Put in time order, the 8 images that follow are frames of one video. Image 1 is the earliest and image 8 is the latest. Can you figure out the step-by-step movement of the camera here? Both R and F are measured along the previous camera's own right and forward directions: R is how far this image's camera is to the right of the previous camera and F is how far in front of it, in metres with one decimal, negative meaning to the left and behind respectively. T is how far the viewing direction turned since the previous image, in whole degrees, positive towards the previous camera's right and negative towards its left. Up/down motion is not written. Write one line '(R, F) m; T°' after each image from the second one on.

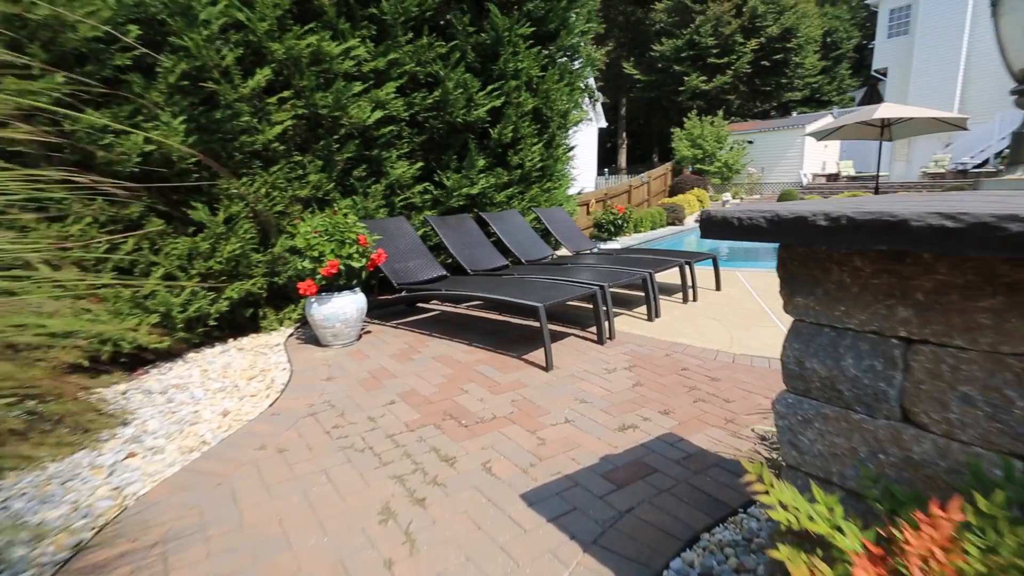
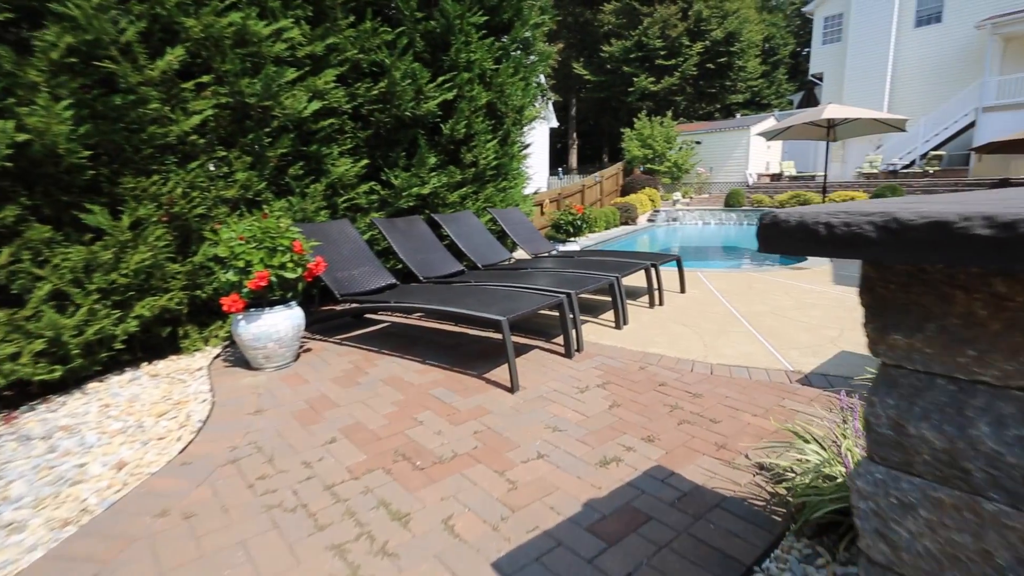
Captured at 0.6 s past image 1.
(0.0, +0.4) m; +5°
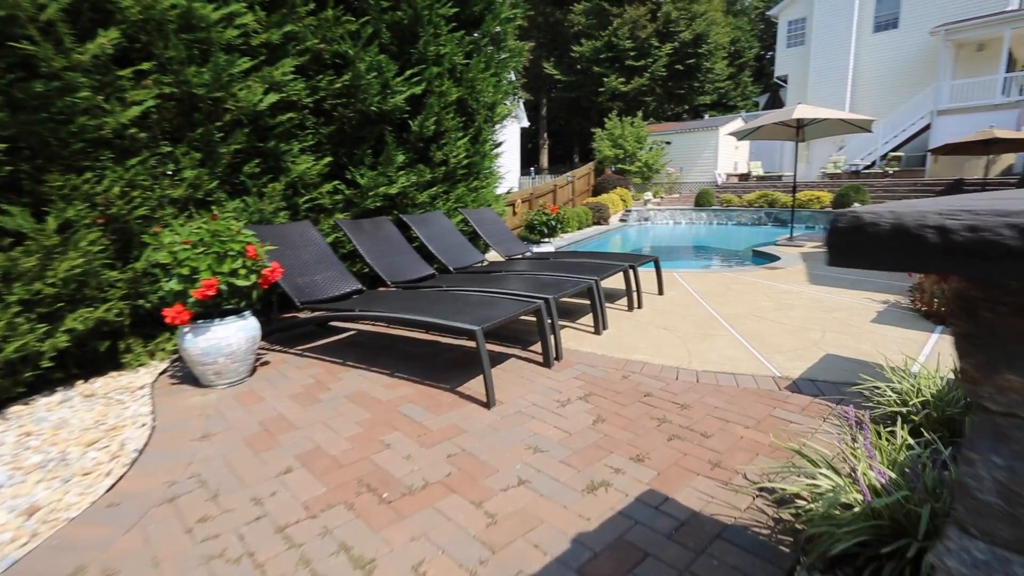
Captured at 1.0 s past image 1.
(0.0, +0.2) m; +3°
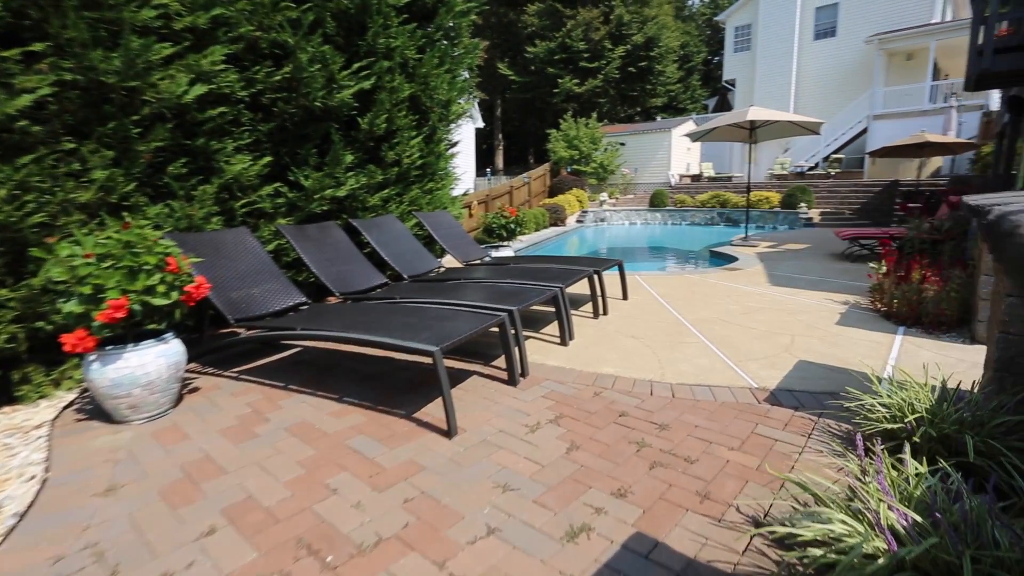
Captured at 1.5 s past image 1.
(0.0, +0.3) m; +5°
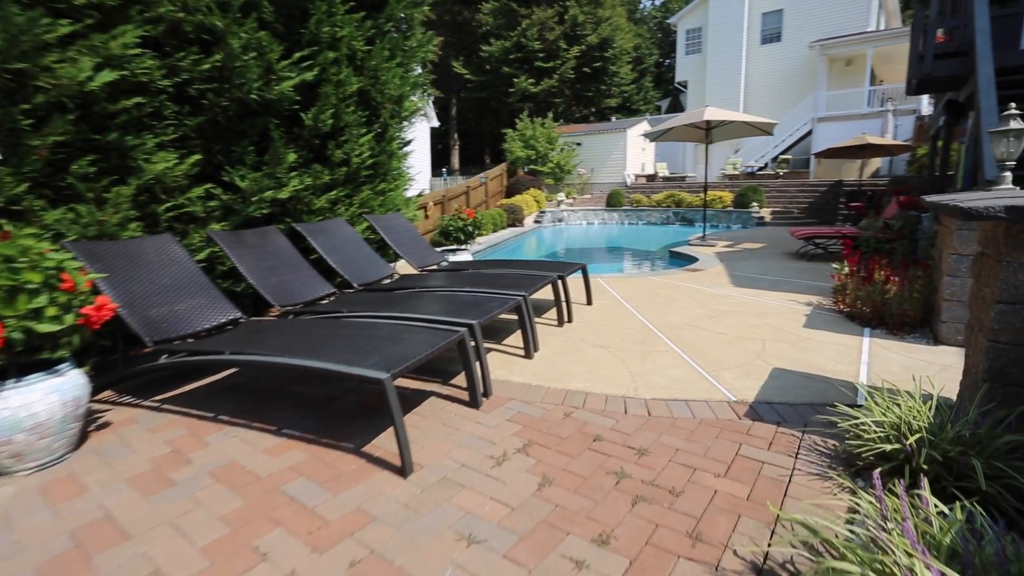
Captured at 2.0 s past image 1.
(0.0, +0.3) m; +4°
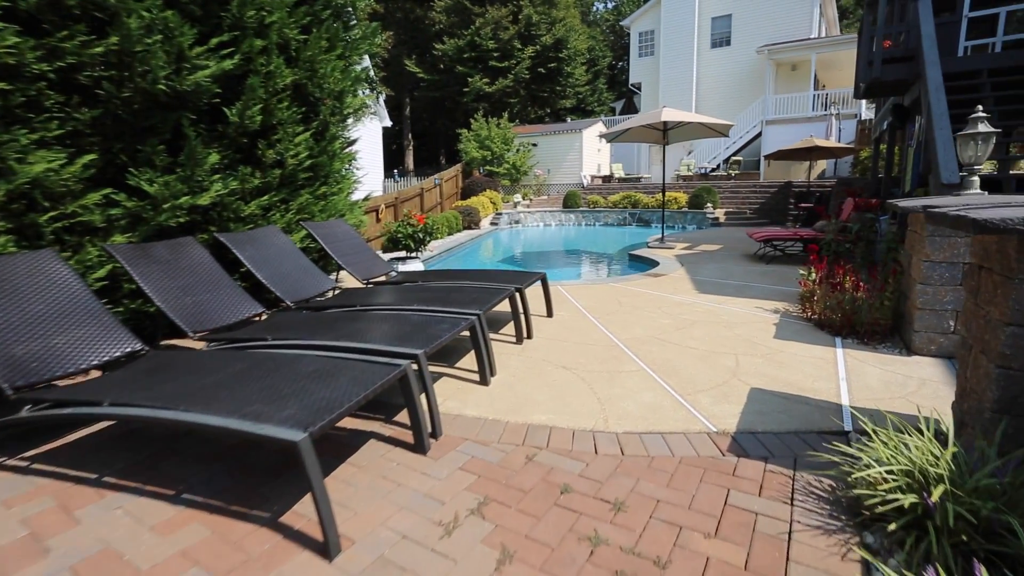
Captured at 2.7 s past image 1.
(0.0, +0.4) m; +4°
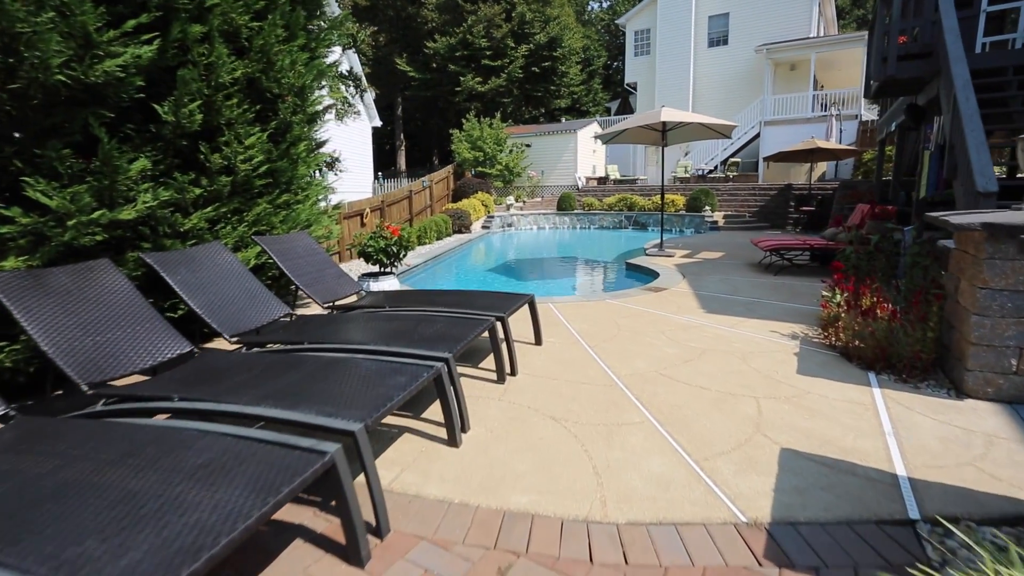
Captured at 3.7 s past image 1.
(+0.1, +0.7) m; +1°
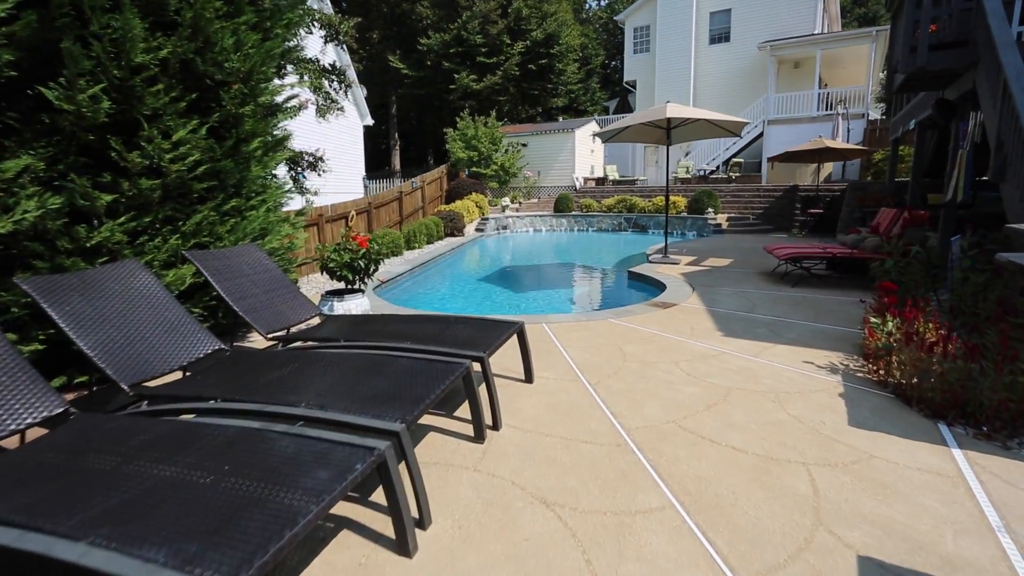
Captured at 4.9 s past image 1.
(+0.1, +0.8) m; 0°
